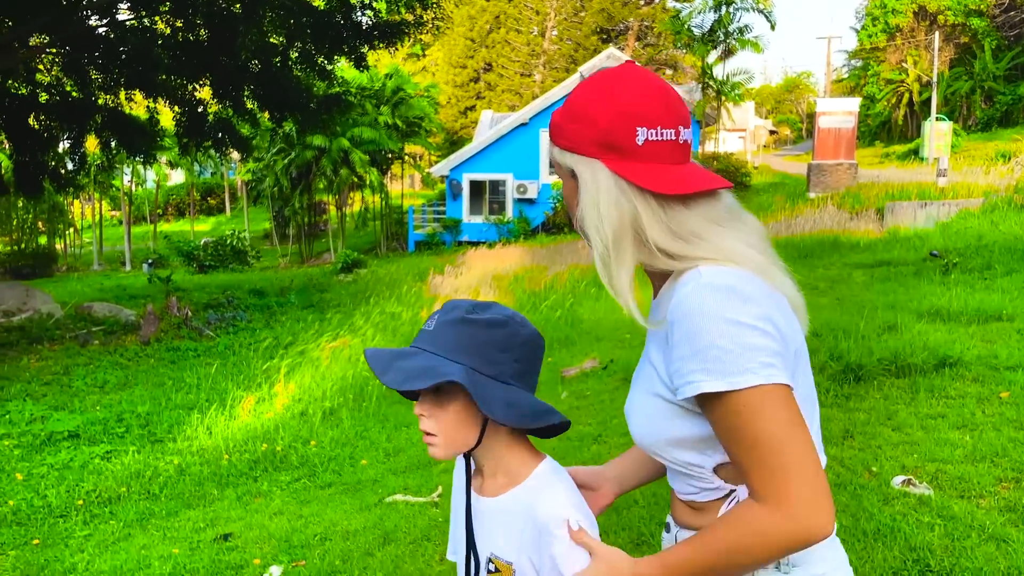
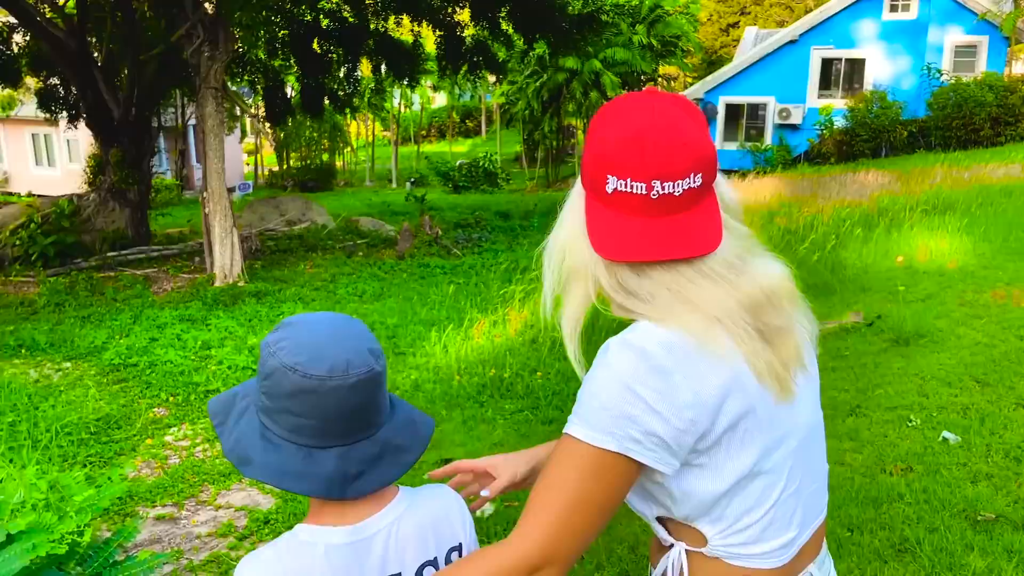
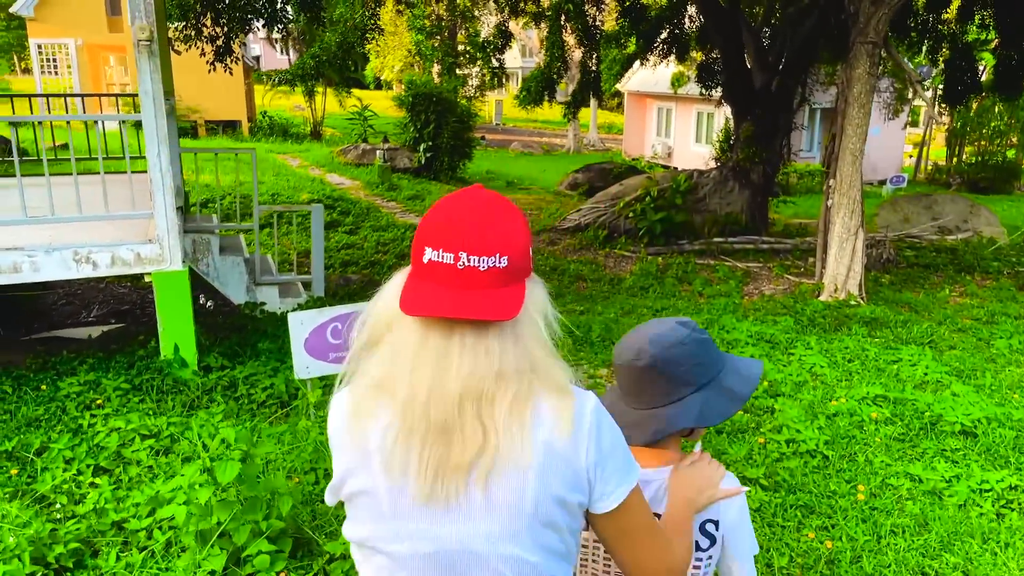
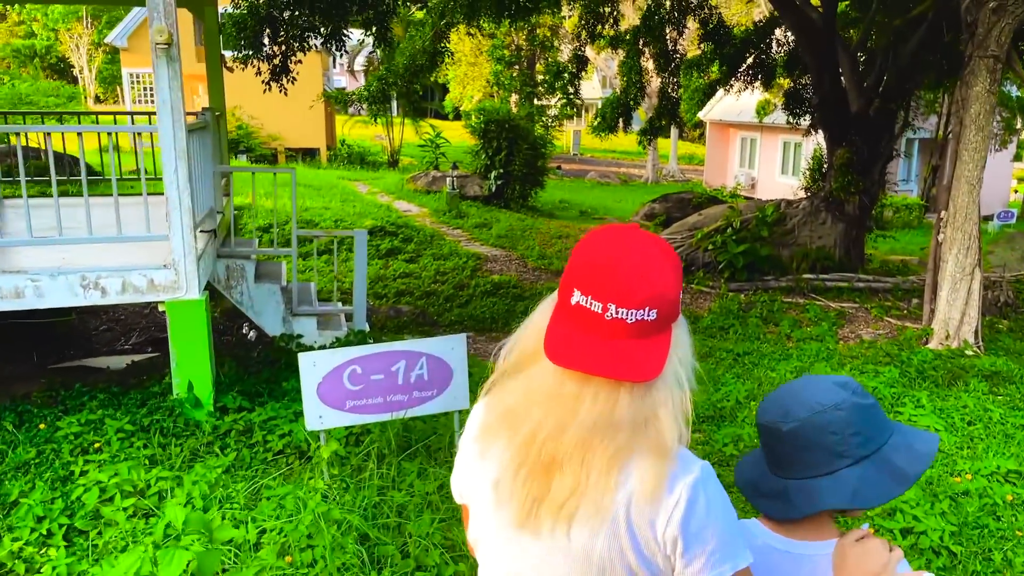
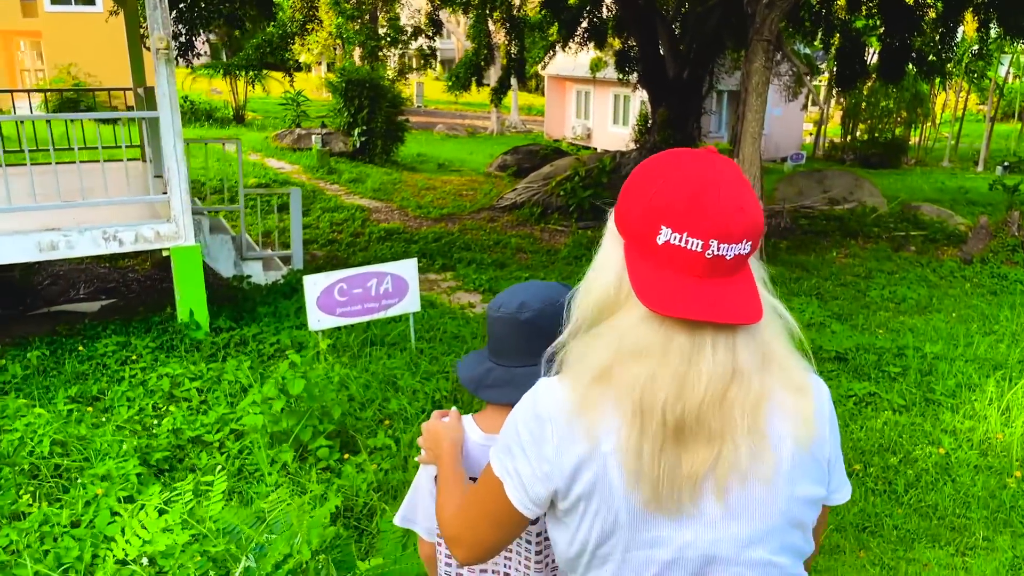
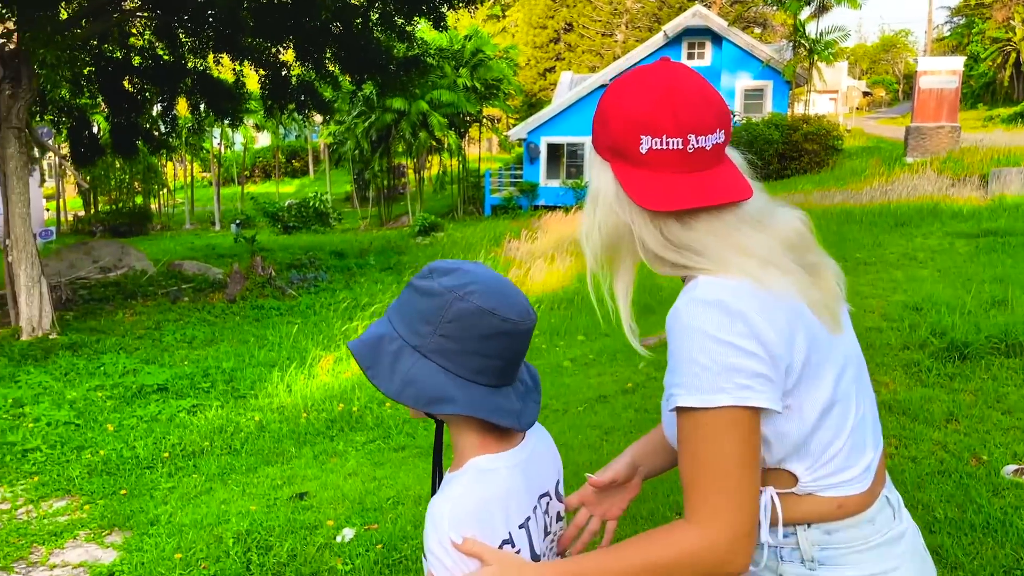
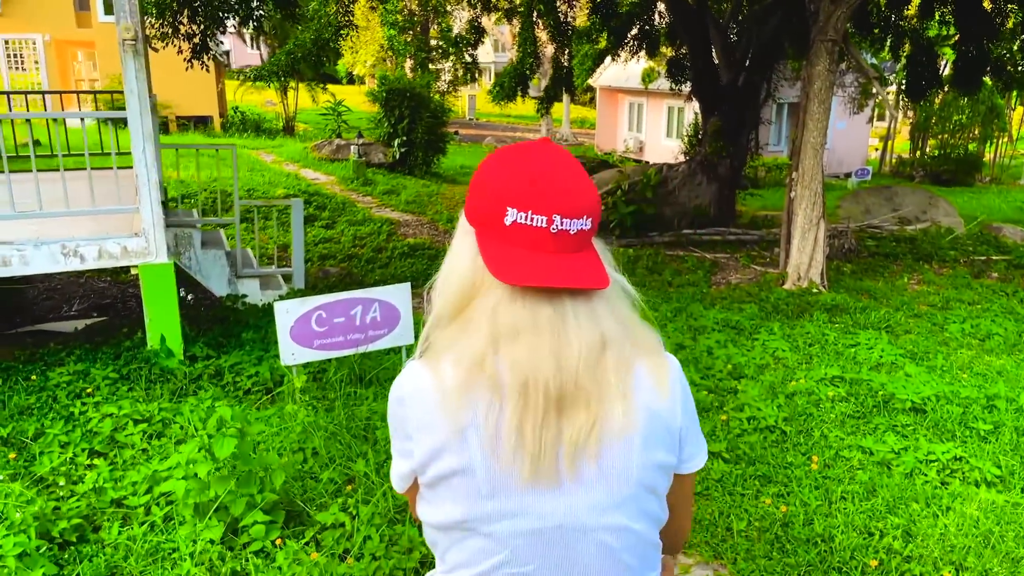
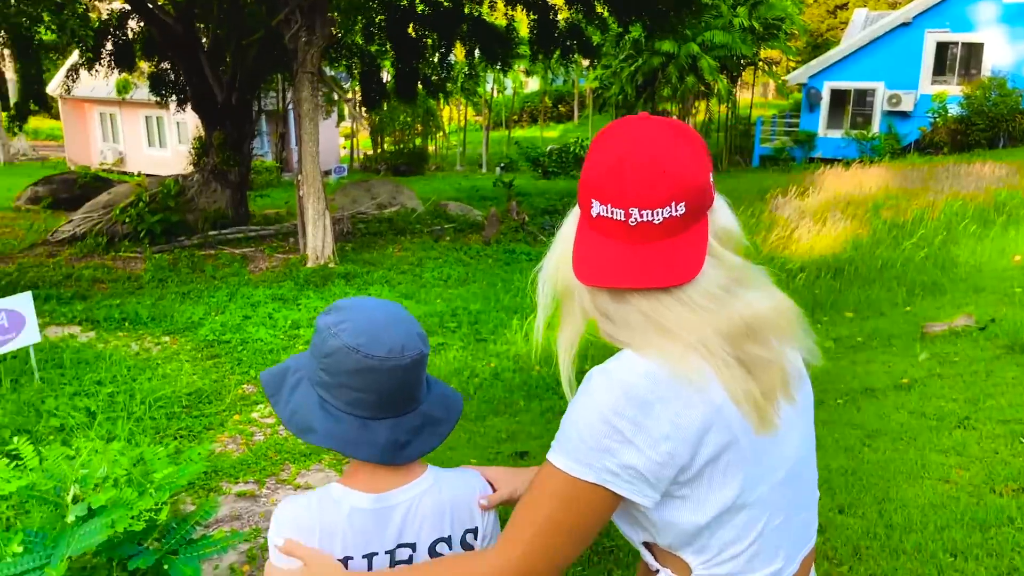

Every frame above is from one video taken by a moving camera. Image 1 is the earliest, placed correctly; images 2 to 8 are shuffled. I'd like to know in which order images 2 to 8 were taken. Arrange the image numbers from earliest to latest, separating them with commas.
6, 2, 8, 5, 7, 3, 4
